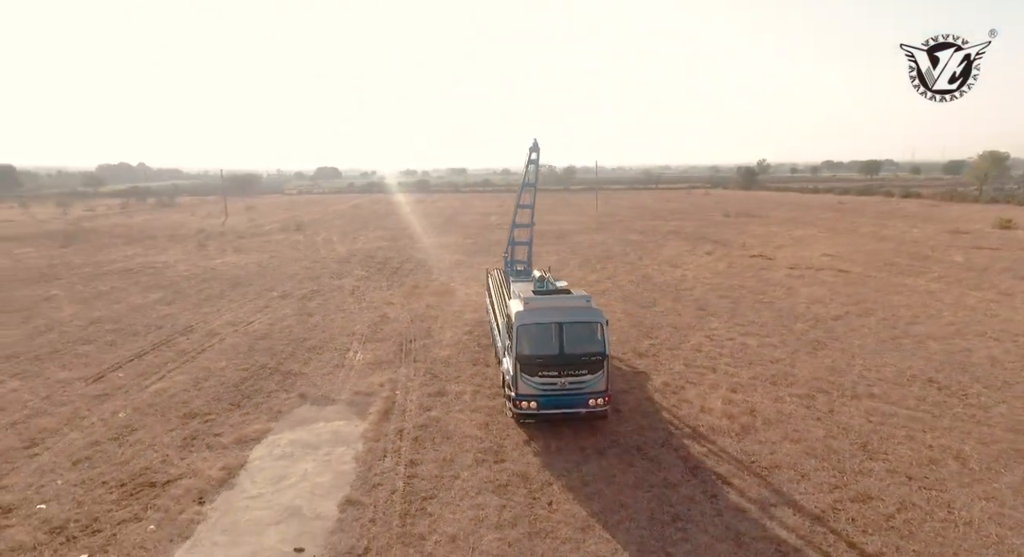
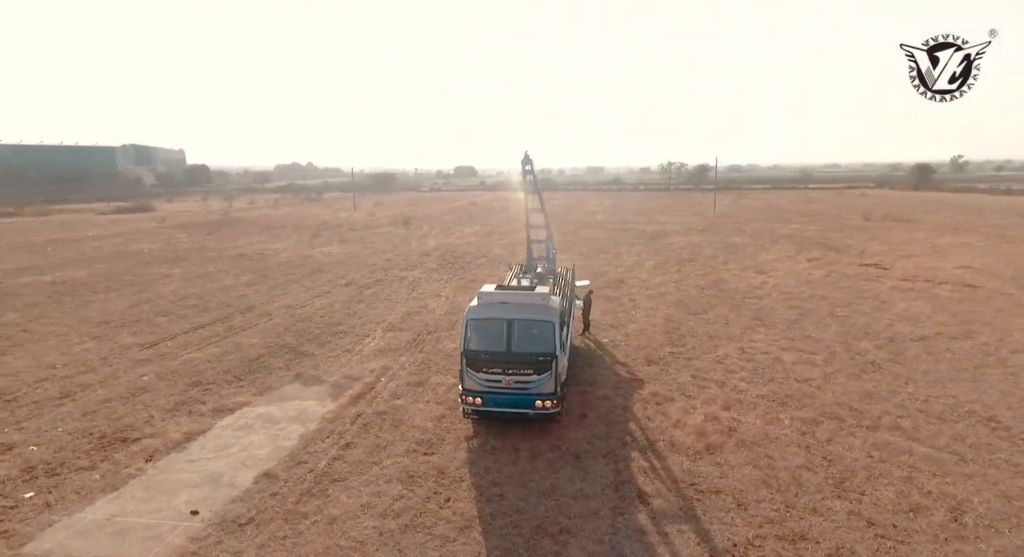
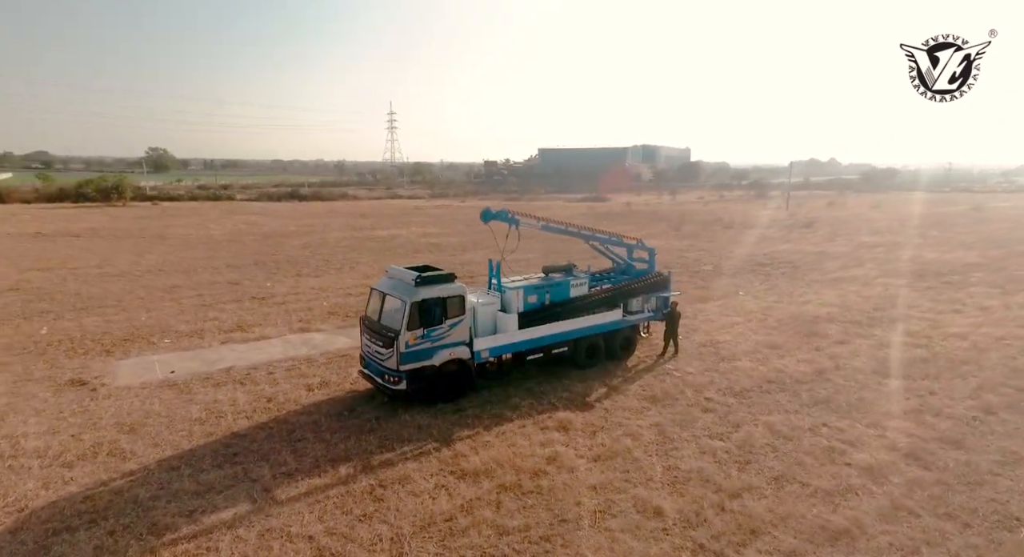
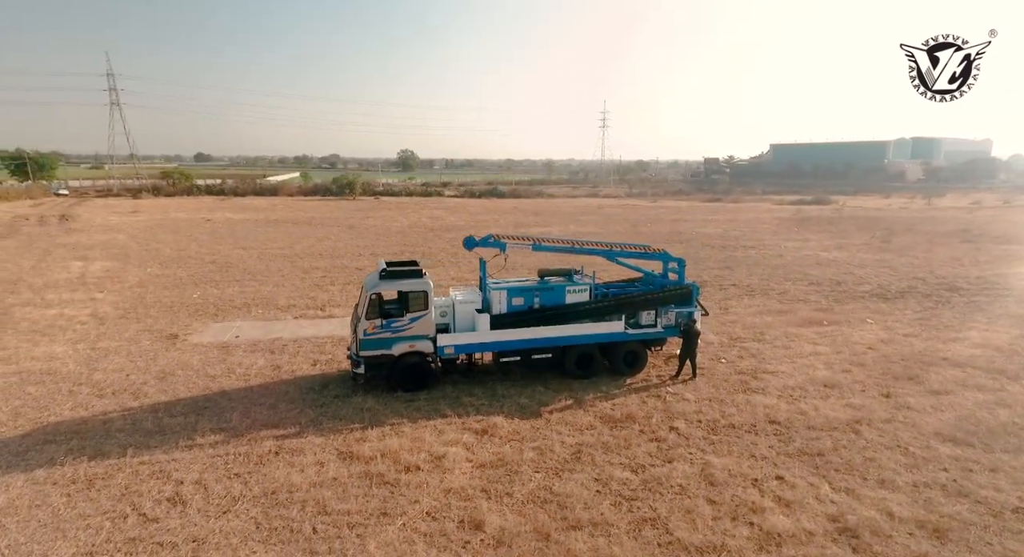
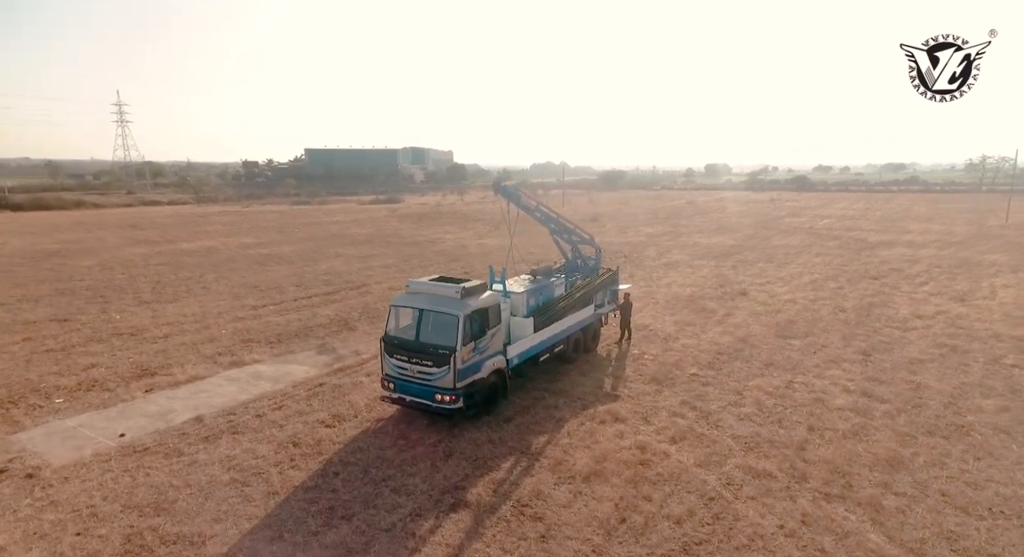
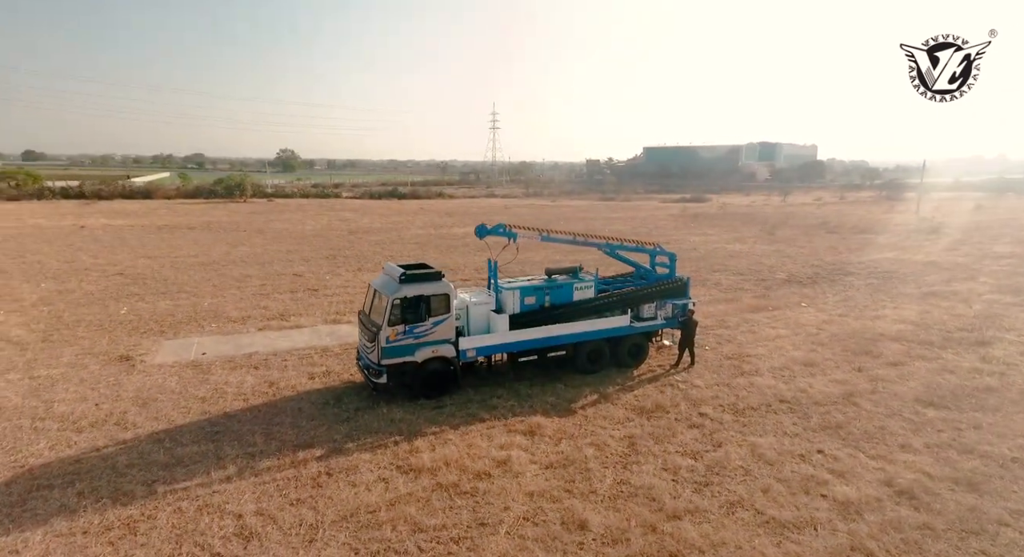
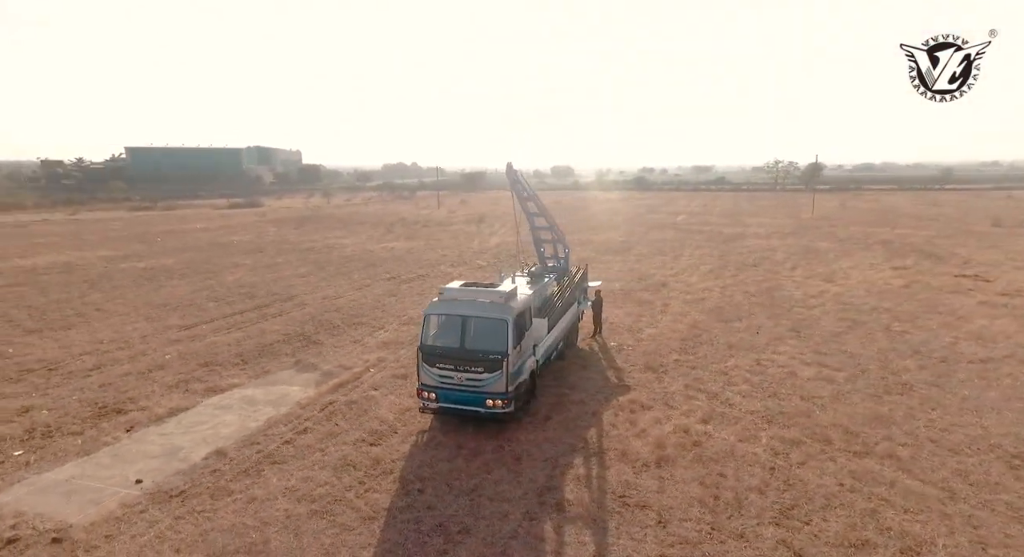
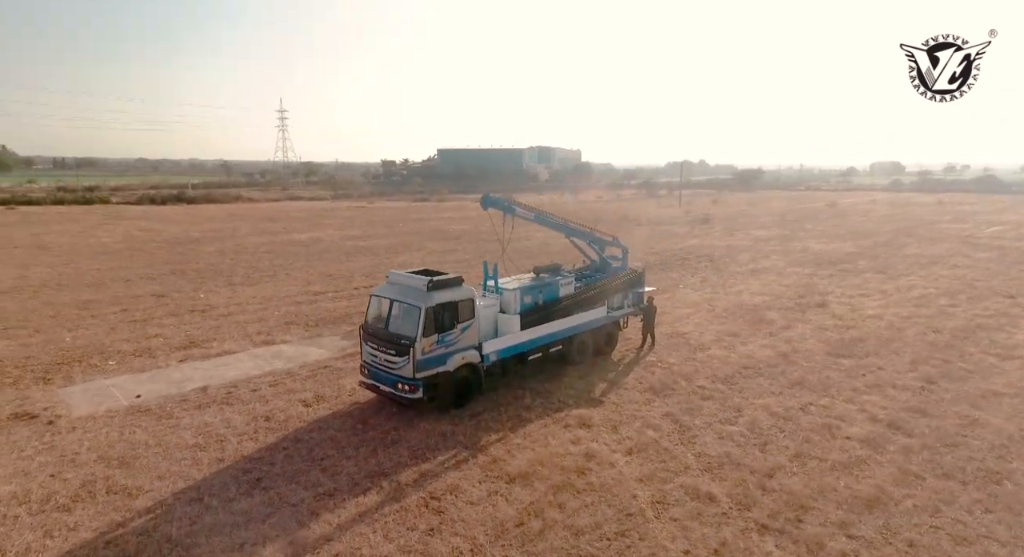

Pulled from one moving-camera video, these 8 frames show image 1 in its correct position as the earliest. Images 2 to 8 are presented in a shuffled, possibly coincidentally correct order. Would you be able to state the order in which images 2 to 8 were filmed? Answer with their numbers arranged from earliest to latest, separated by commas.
2, 7, 5, 8, 3, 6, 4
